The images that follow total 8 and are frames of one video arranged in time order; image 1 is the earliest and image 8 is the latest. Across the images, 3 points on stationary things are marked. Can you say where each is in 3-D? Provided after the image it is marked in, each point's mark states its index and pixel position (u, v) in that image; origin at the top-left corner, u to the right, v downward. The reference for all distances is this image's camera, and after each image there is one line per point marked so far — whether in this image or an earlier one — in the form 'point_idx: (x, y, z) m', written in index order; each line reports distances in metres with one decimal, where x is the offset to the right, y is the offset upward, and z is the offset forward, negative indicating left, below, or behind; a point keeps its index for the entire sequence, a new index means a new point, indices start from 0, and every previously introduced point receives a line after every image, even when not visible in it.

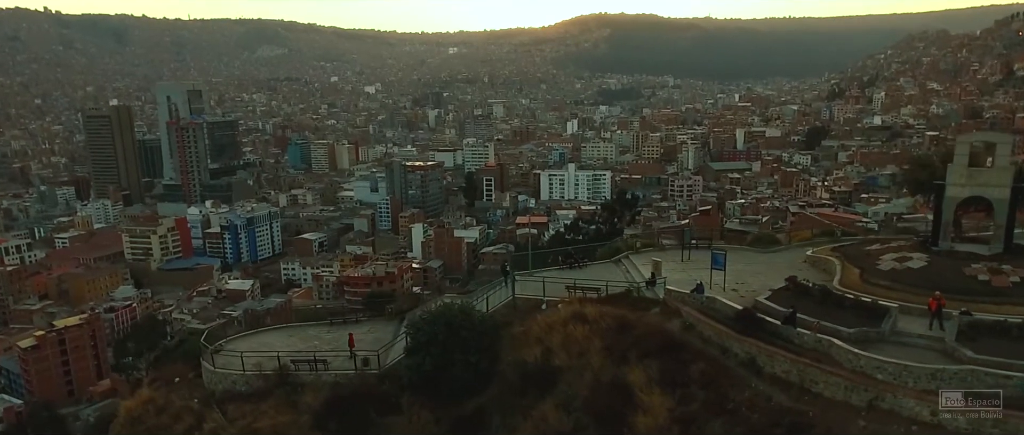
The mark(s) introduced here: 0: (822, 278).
0: (+5.7, -1.1, +15.3) m
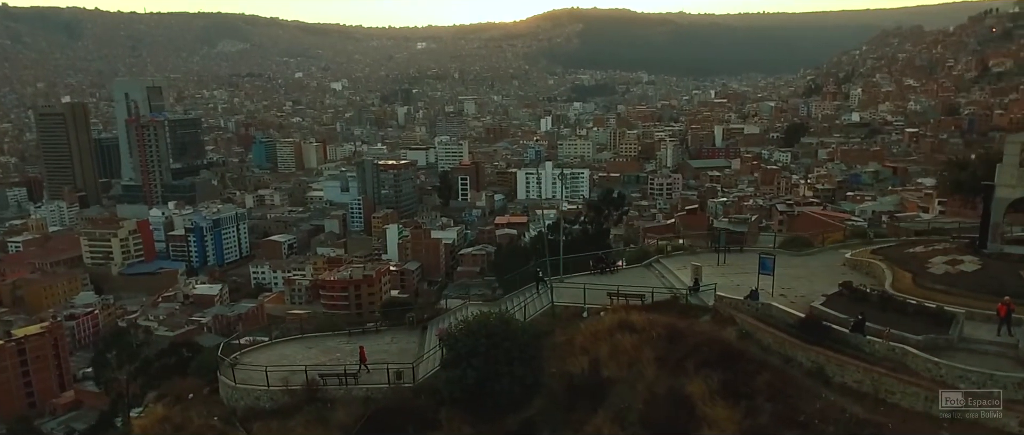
0: (+6.4, -1.1, +15.0) m
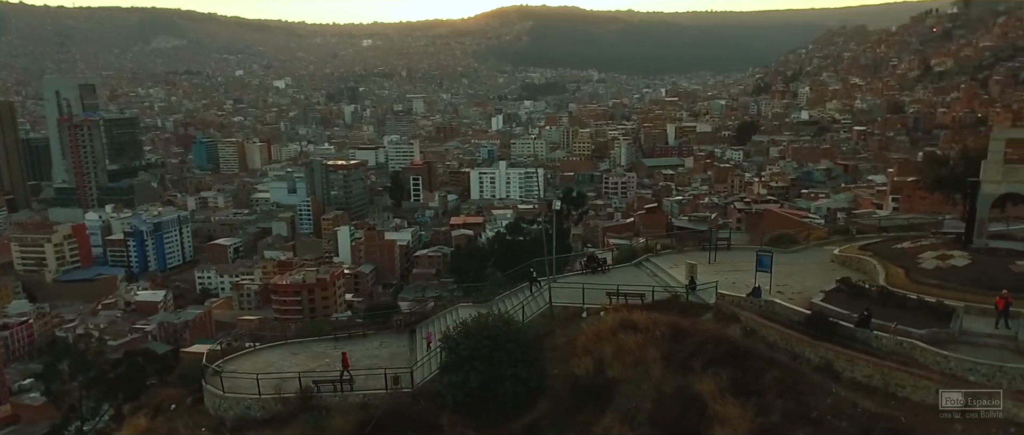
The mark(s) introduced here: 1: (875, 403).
0: (+6.4, -1.0, +15.2) m
1: (+5.3, -2.7, +12.3) m
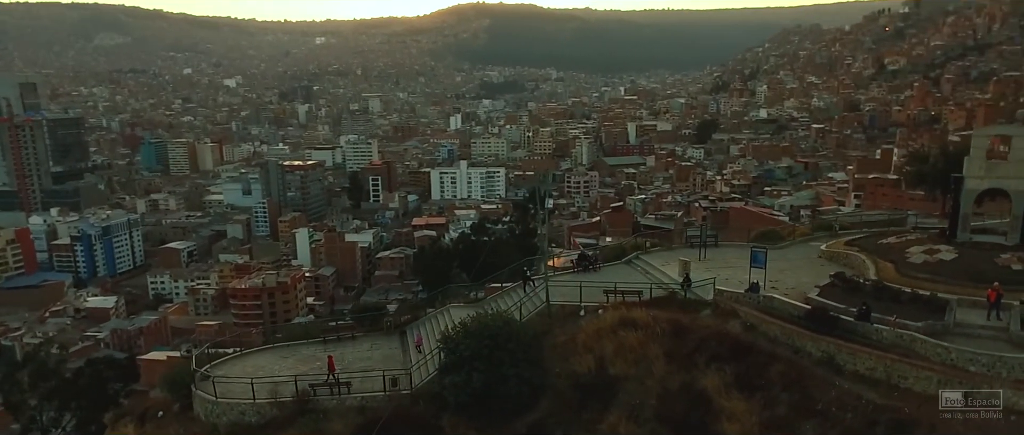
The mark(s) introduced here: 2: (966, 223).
0: (+6.2, -1.0, +15.4) m
1: (+5.4, -2.6, +12.4) m
2: (+8.3, -0.1, +15.2) m
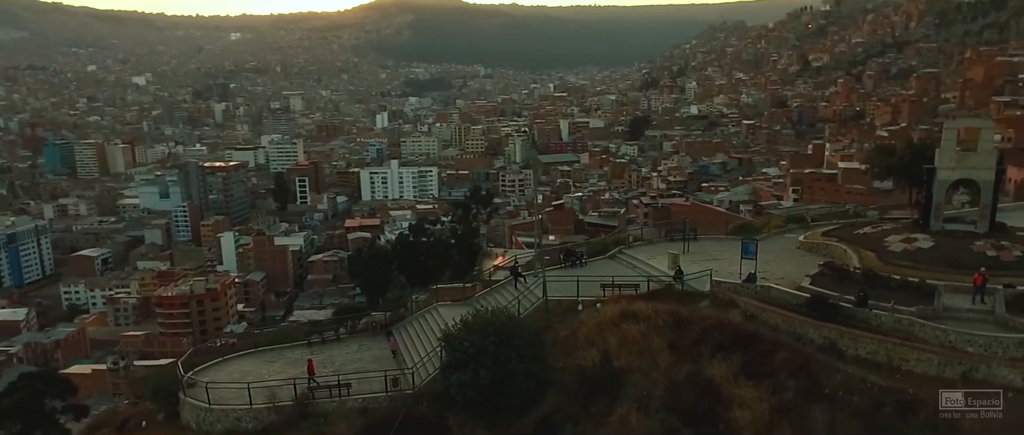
0: (+6.0, -0.8, +15.8) m
1: (+5.6, -2.4, +12.7) m
2: (+8.0, +0.1, +15.8) m
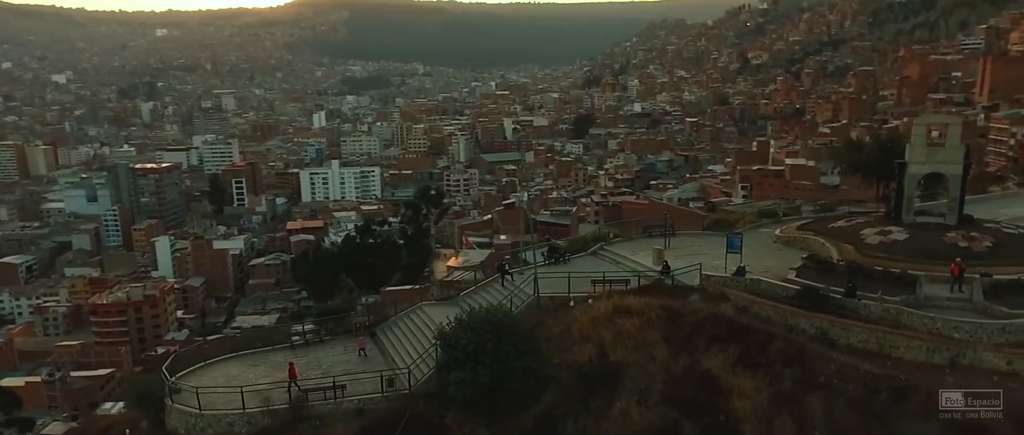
0: (+5.8, -0.7, +16.1) m
1: (+5.6, -2.3, +13.0) m
2: (+7.8, +0.2, +16.3) m
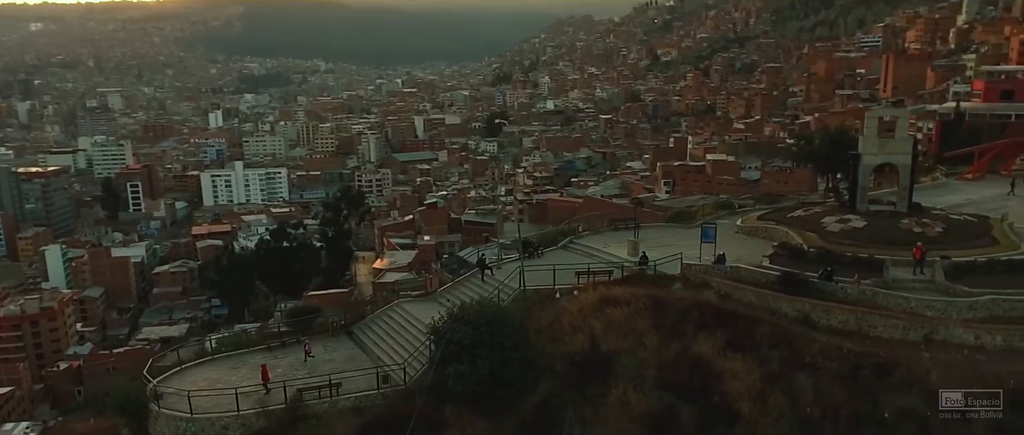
0: (+5.3, -0.5, +16.8) m
1: (+5.7, -2.1, +13.7) m
2: (+7.2, +0.5, +17.3) m
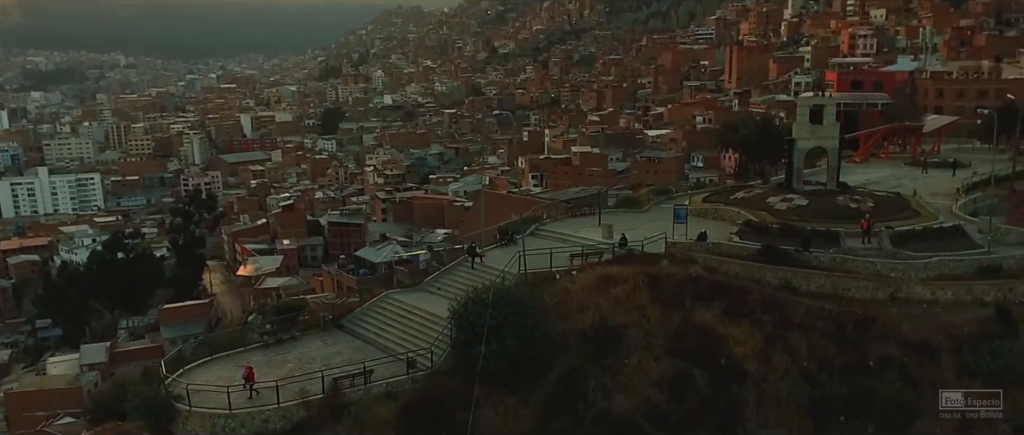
0: (+4.8, -0.1, +18.2) m
1: (+6.1, -1.7, +15.3) m
2: (+6.5, +1.0, +19.2) m
